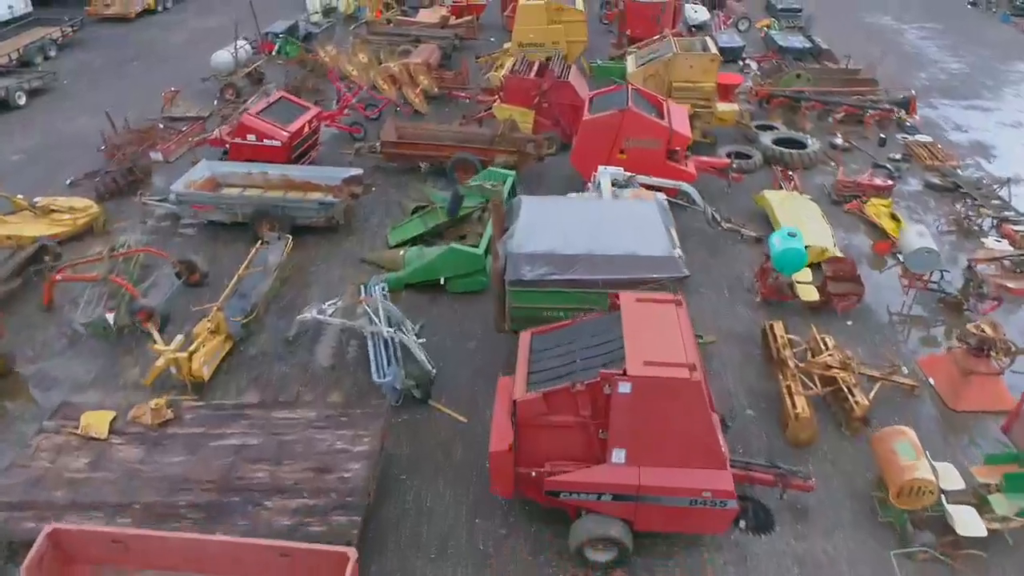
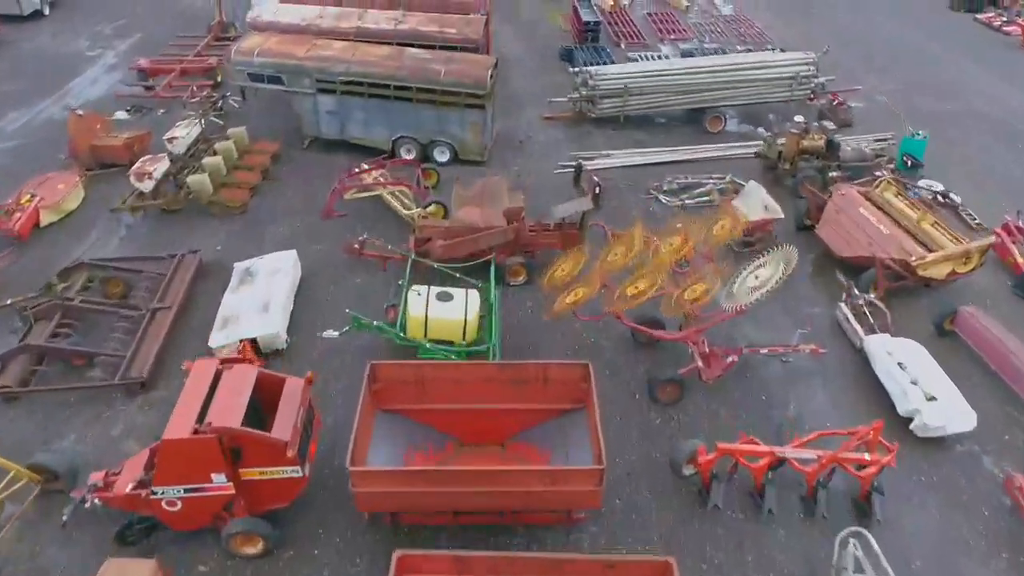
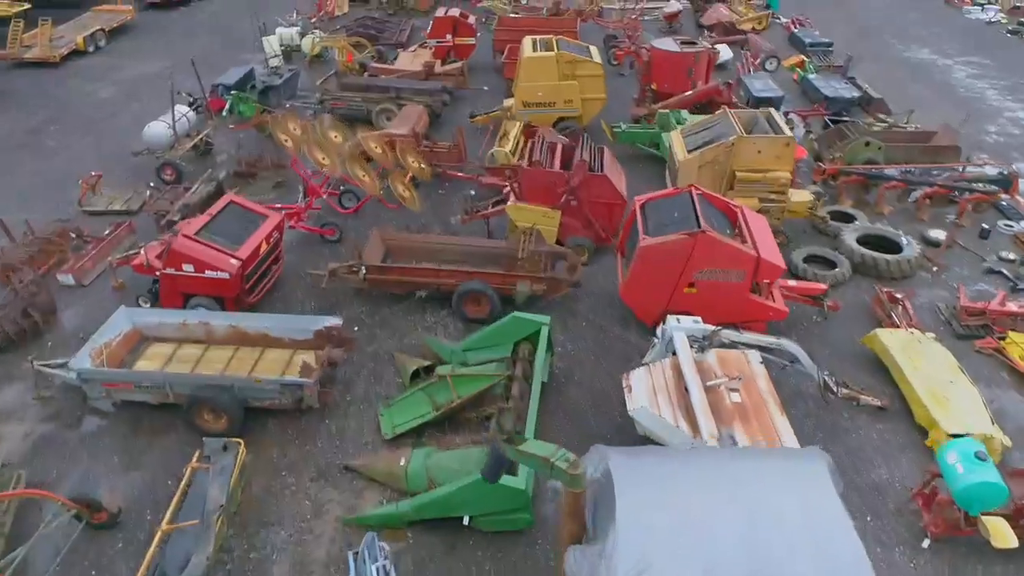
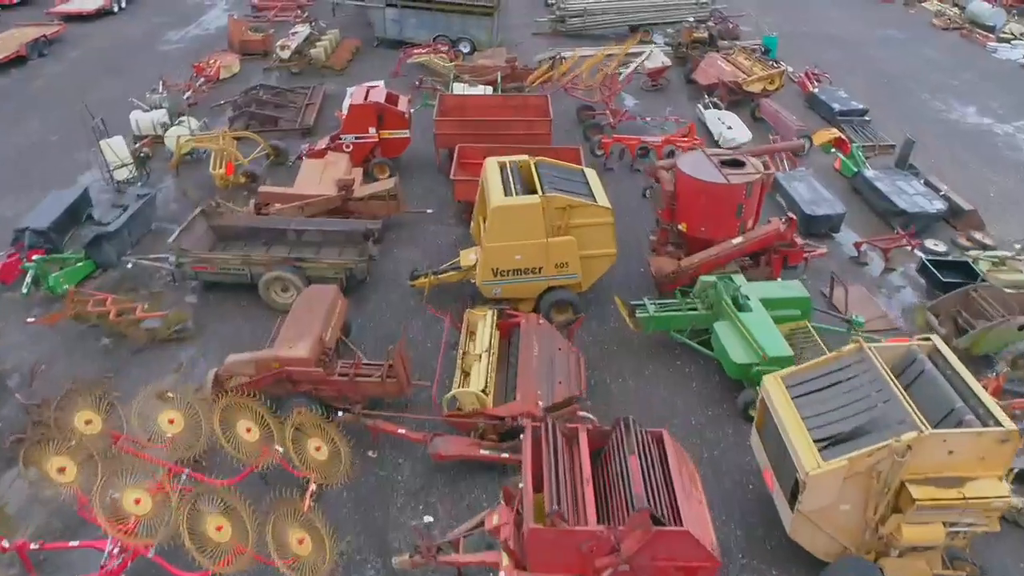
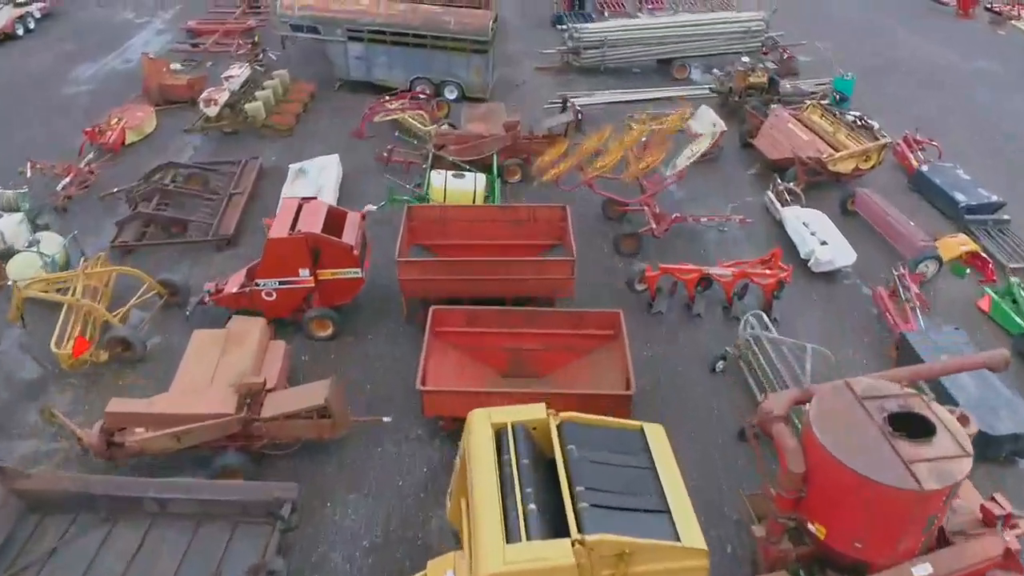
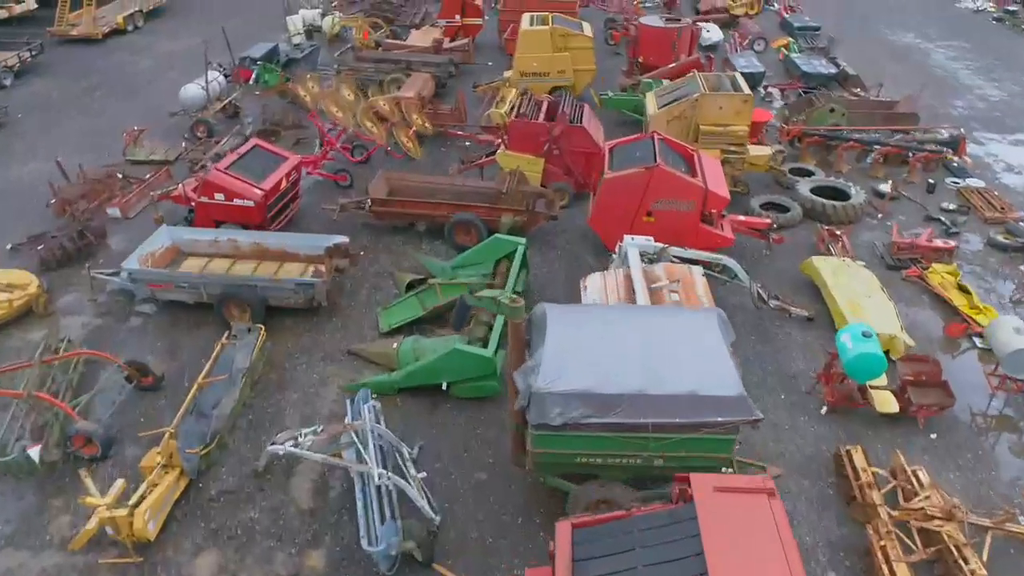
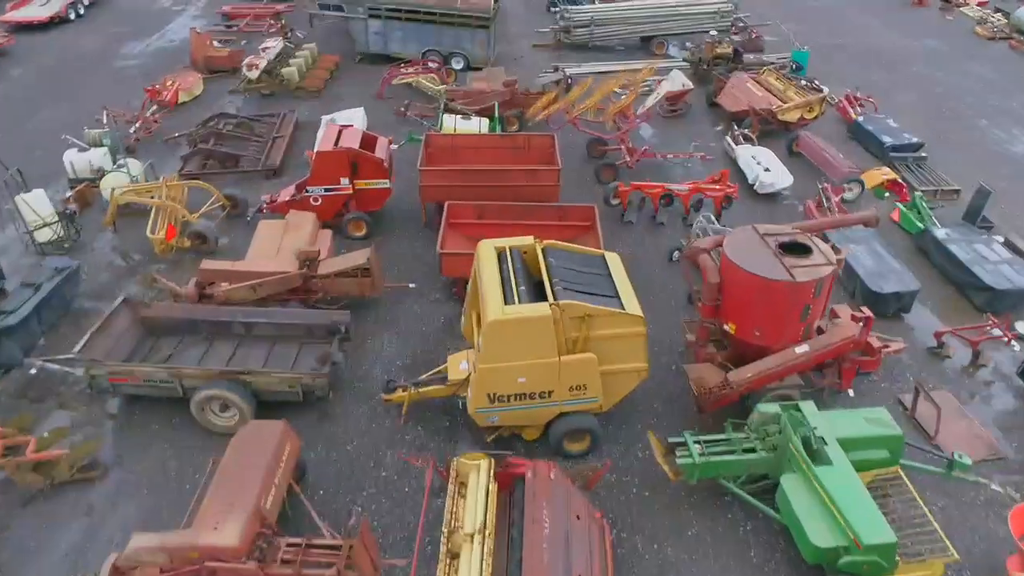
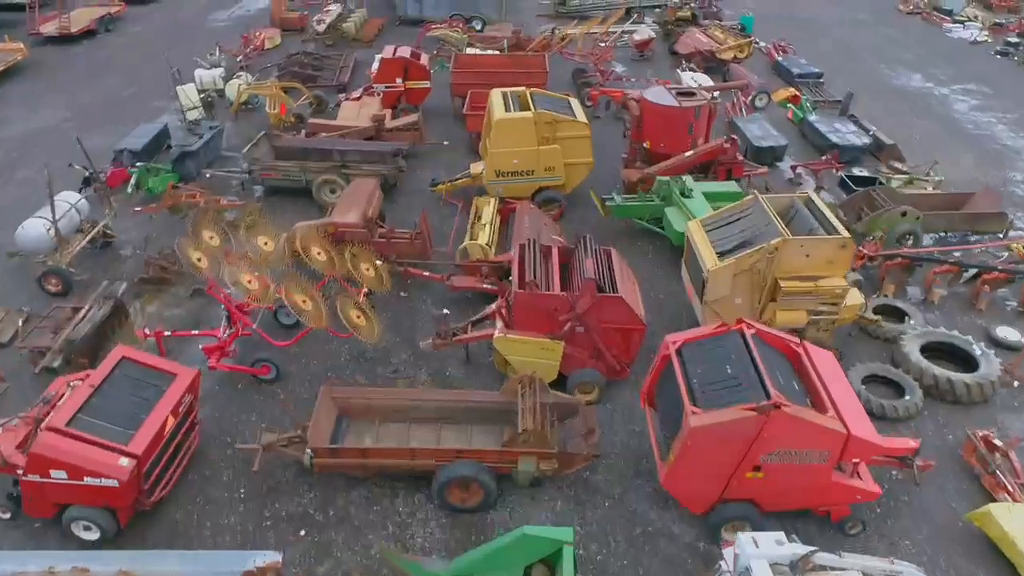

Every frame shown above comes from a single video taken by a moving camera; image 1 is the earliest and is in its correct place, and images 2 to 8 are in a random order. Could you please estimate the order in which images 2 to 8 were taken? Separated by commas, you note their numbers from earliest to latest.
6, 3, 8, 4, 7, 5, 2
